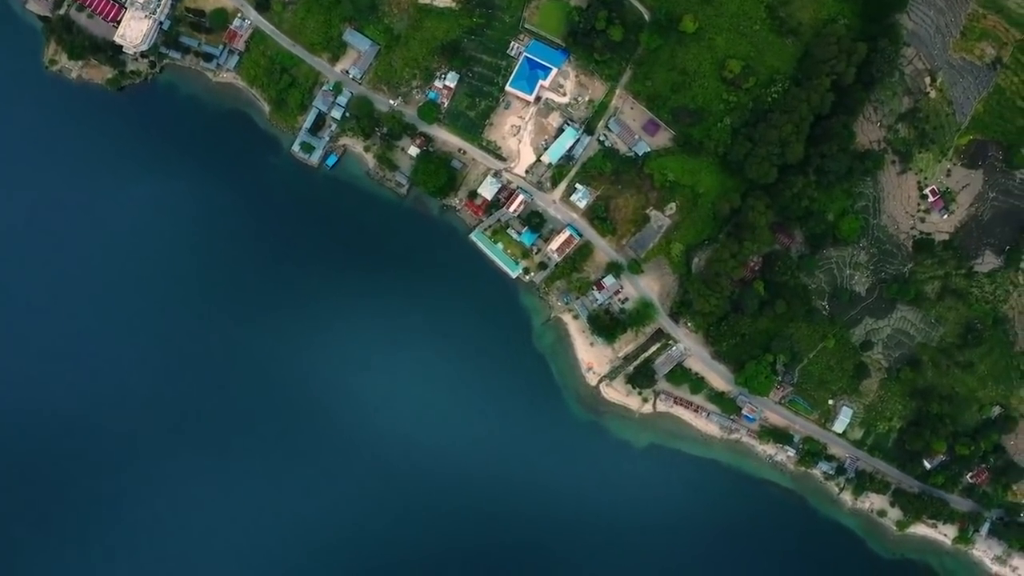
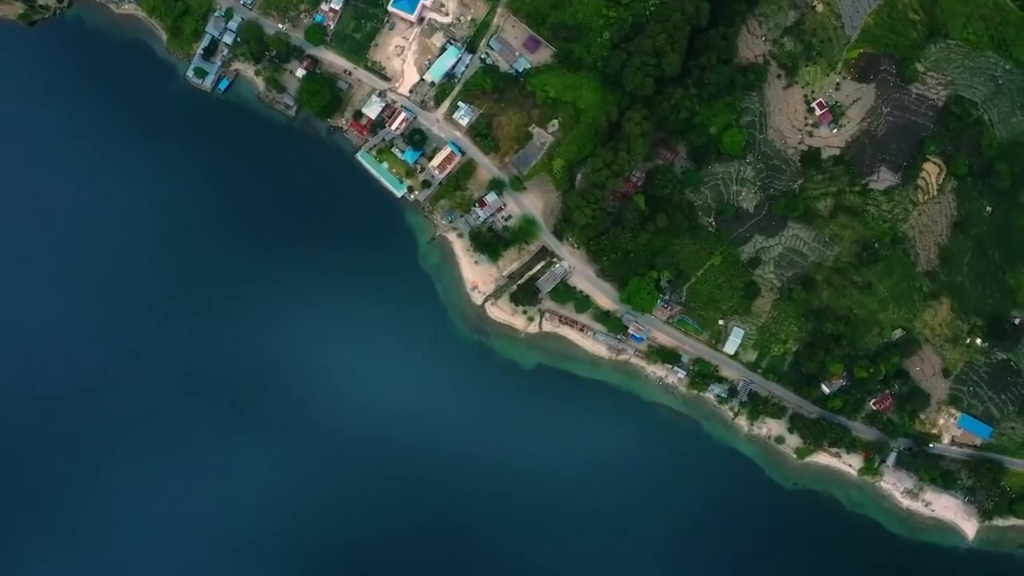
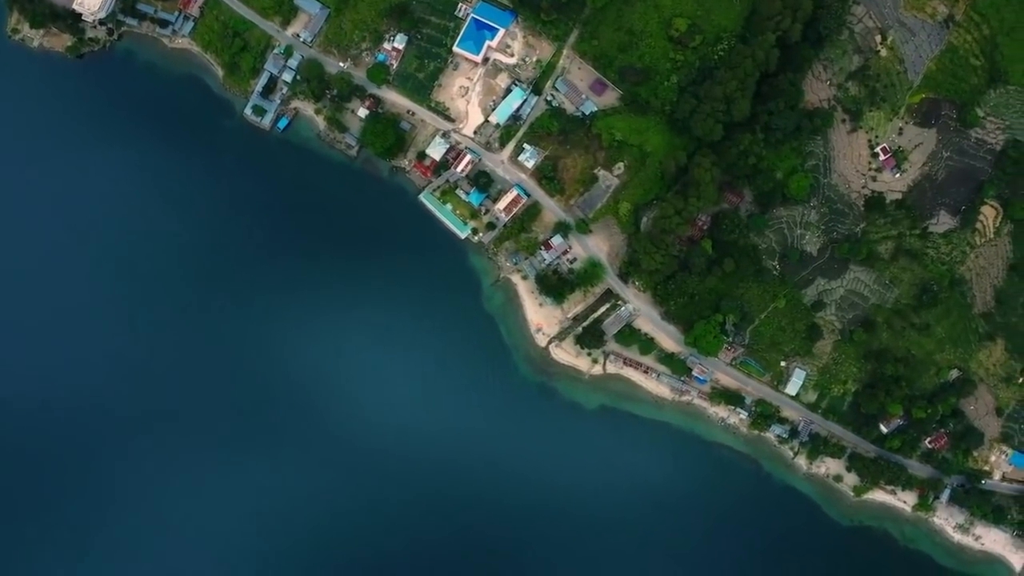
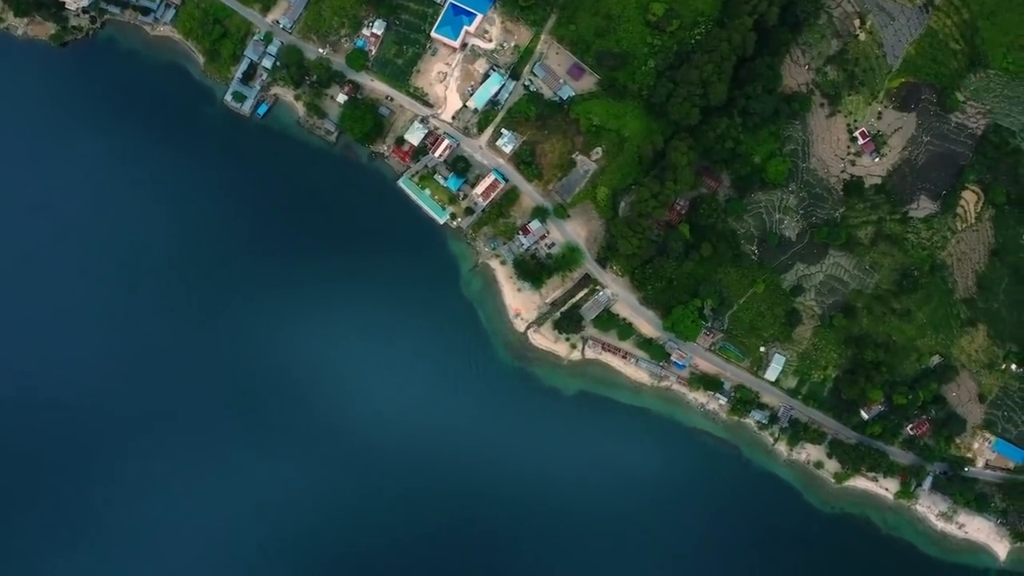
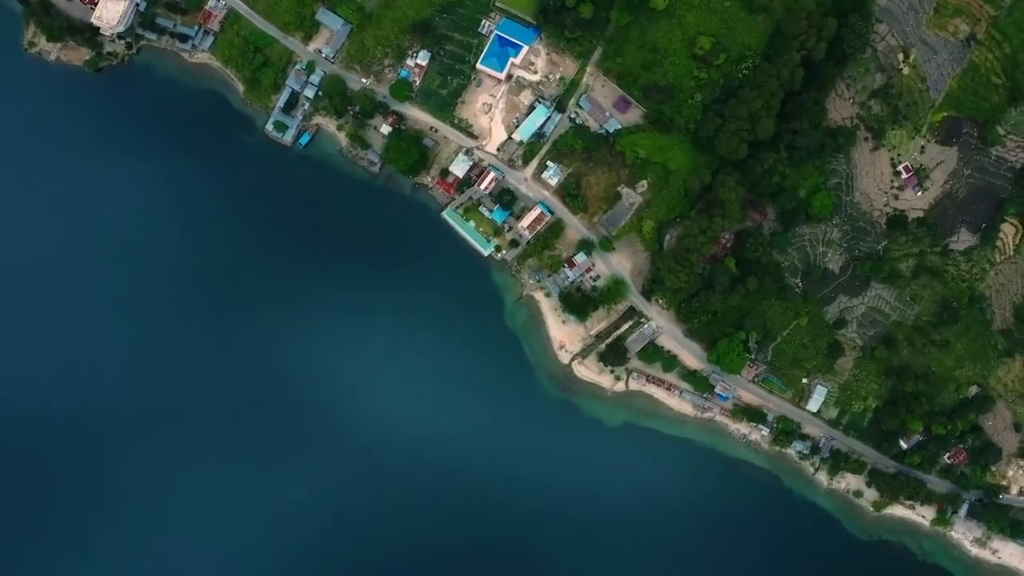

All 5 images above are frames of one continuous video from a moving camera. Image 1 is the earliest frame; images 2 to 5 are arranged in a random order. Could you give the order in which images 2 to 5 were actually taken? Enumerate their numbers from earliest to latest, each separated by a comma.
5, 3, 4, 2
